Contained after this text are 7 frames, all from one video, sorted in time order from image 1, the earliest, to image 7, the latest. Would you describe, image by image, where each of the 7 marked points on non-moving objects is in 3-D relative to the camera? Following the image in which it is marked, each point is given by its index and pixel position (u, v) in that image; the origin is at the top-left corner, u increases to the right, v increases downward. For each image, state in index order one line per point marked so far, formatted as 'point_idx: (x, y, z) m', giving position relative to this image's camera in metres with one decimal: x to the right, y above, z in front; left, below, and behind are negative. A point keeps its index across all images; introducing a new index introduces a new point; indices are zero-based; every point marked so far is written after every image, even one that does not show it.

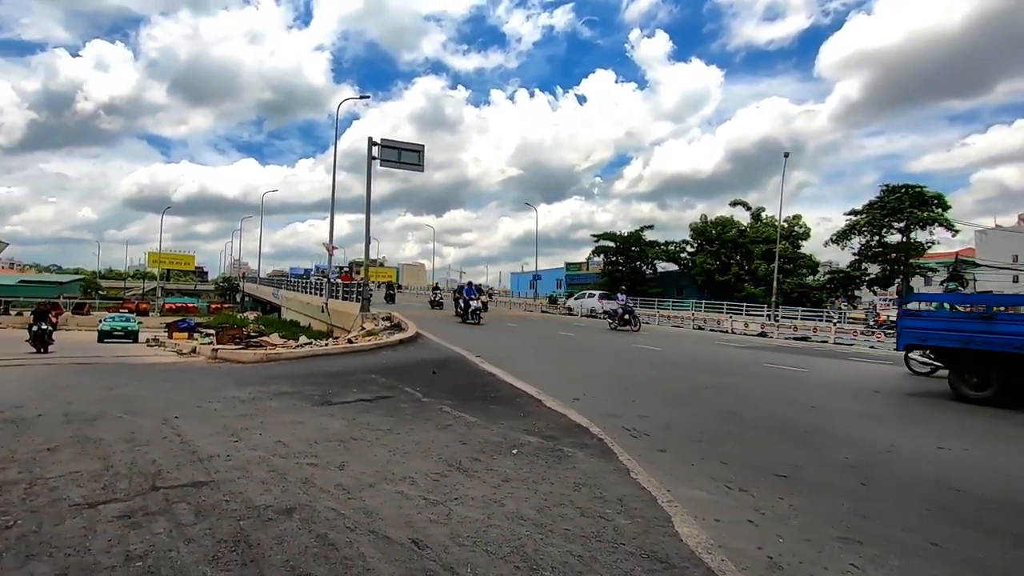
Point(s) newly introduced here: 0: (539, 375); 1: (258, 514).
0: (+0.5, -1.7, +10.6) m
1: (-1.8, -1.6, +3.8) m
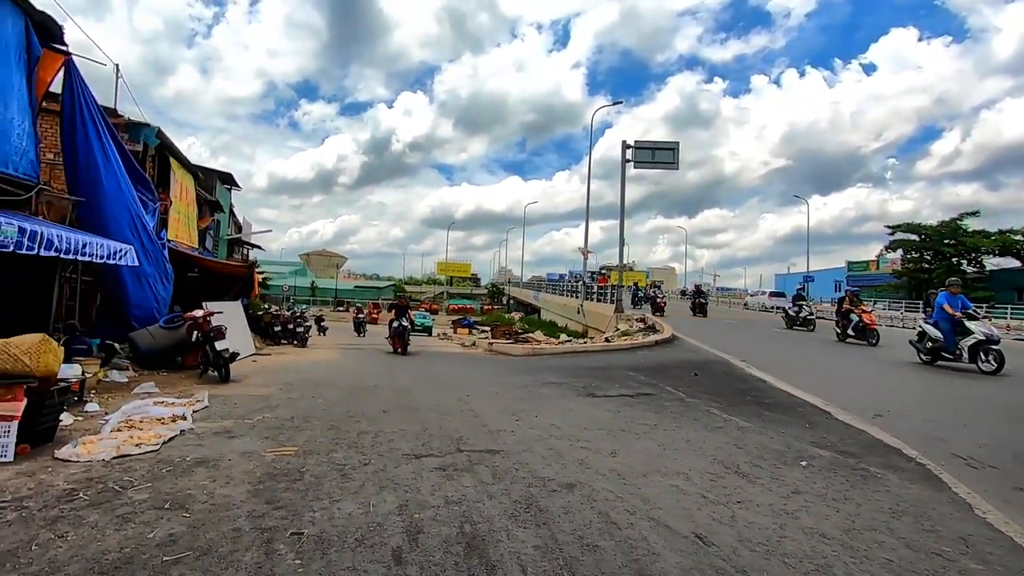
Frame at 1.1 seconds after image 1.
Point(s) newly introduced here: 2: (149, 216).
0: (+5.3, -1.7, +9.2) m
1: (+0.2, -1.5, +4.1) m
2: (-9.8, +1.9, +14.3) m
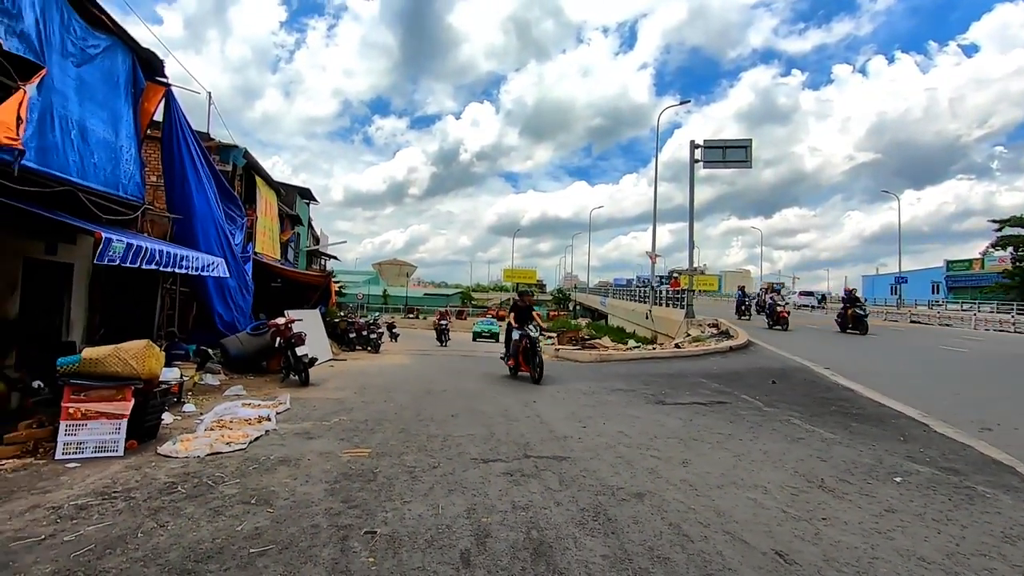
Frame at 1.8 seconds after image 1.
0: (+6.4, -1.7, +8.5) m
1: (+0.8, -1.5, +4.0) m
2: (-8.0, +1.6, +15.4) m
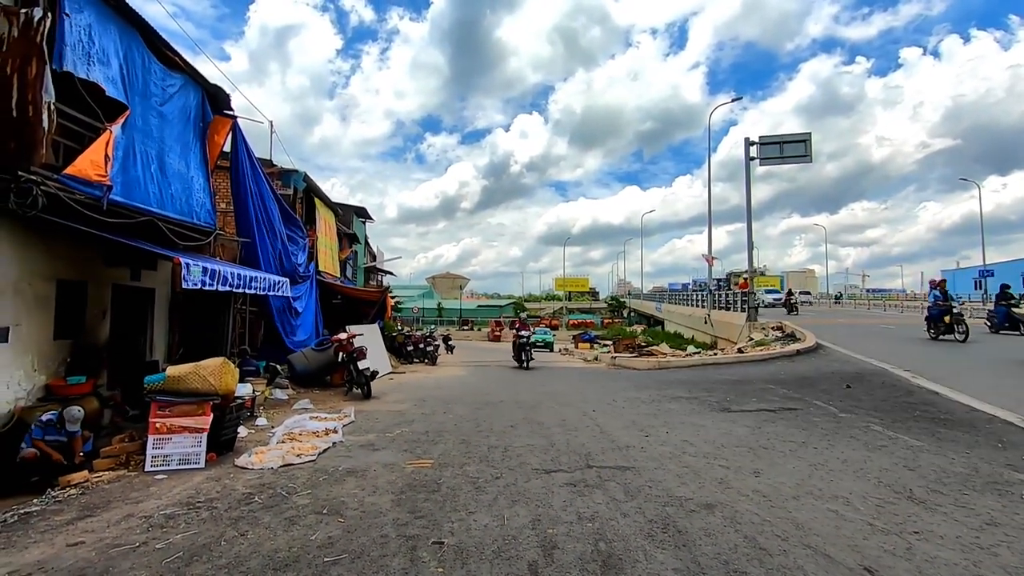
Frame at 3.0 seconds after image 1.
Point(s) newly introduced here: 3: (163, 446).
0: (+7.3, -1.6, +7.8) m
1: (+1.2, -1.6, +3.9) m
2: (-6.5, +1.1, +16.2) m
3: (-3.5, -1.6, +5.3) m
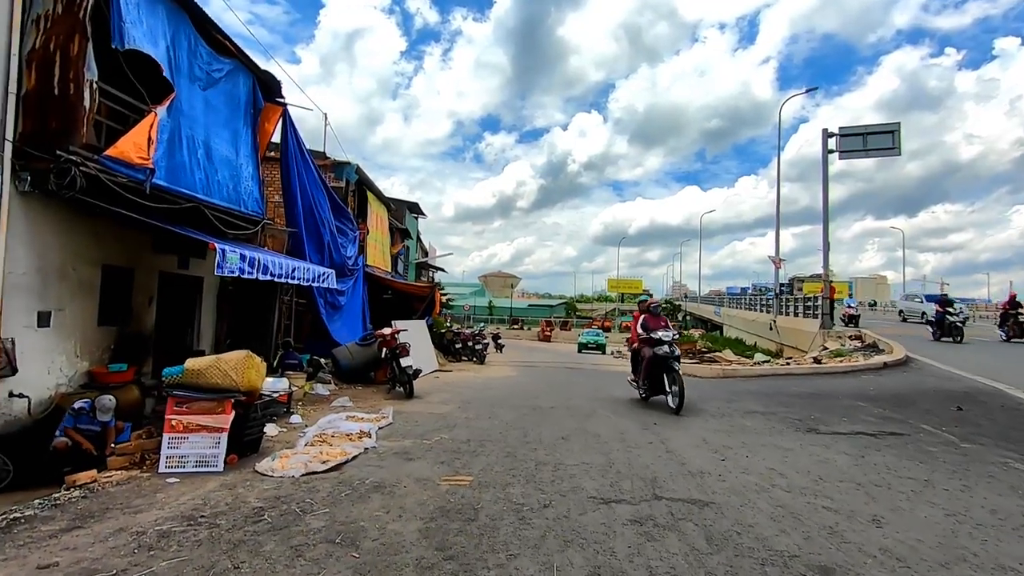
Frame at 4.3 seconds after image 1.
0: (+7.9, -1.7, +6.3) m
1: (+1.5, -1.5, +3.0) m
2: (-4.9, +1.3, +15.9) m
3: (-3.0, -1.4, +4.9) m
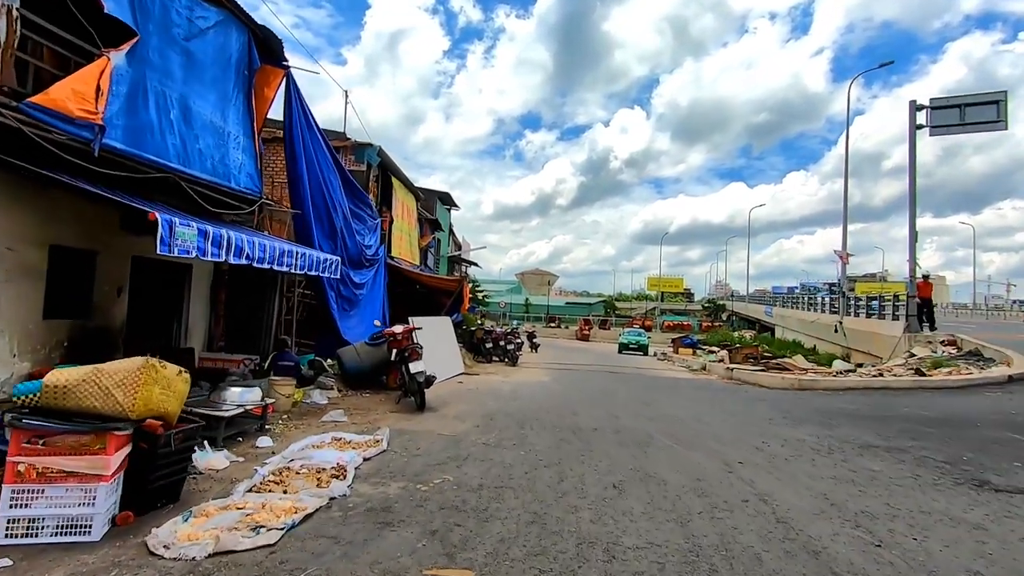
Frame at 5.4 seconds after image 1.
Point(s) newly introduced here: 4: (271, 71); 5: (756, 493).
0: (+8.2, -1.6, +3.8) m
1: (+1.5, -1.4, +1.0) m
2: (-3.9, +1.5, +14.4) m
3: (-2.9, -1.3, +3.2) m
4: (-4.6, +4.1, +10.2) m
5: (+2.0, -1.6, +4.3) m
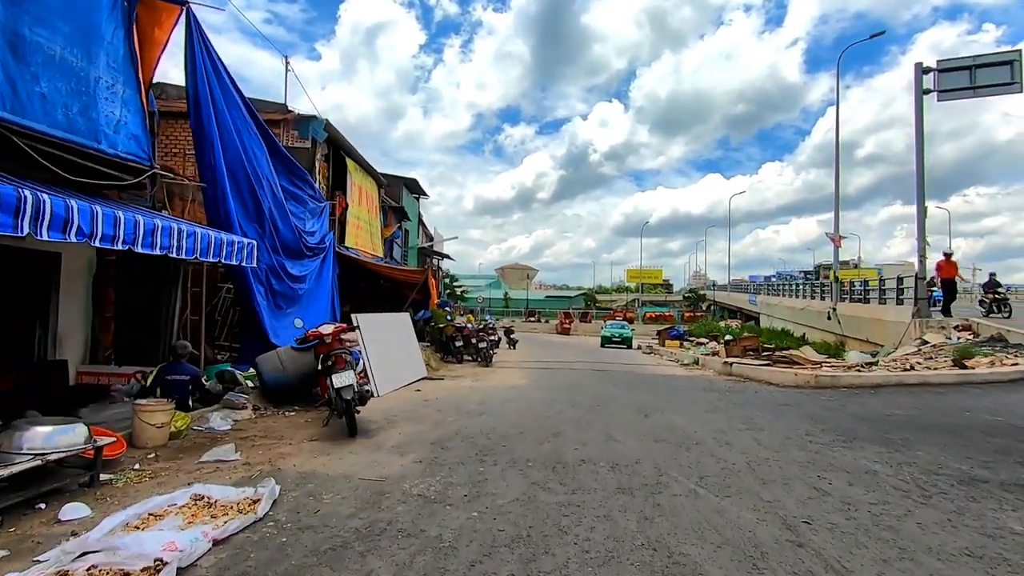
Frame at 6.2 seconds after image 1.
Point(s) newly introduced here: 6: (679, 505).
0: (+7.8, -1.3, +2.2) m
1: (+1.3, -1.2, -0.9) m
2: (-4.7, +1.7, +12.2) m
3: (-3.1, -1.2, +1.1) m
4: (-5.2, +4.2, +8.0) m
5: (+1.6, -1.4, +2.4) m
6: (+1.2, -1.5, +3.7) m
